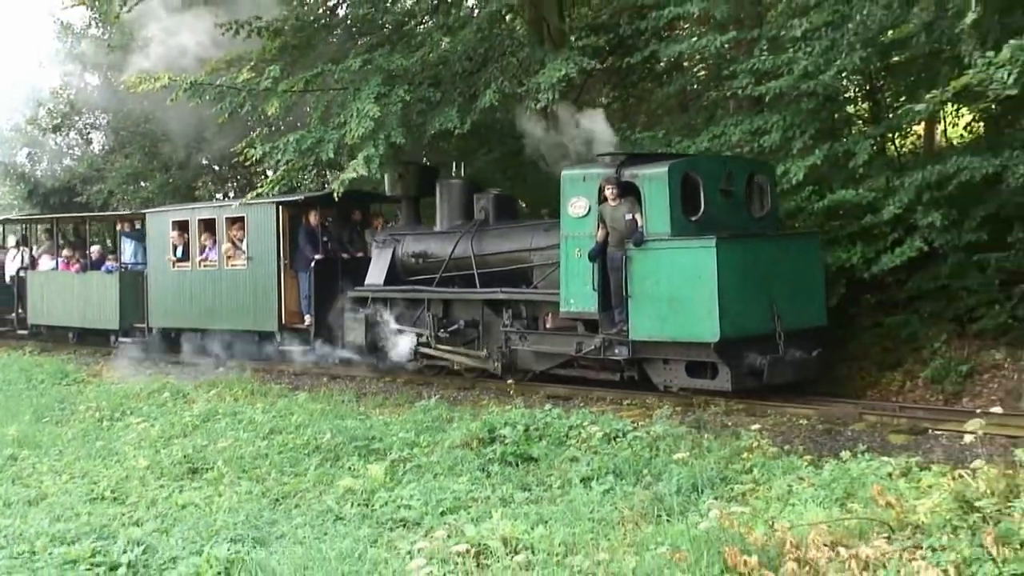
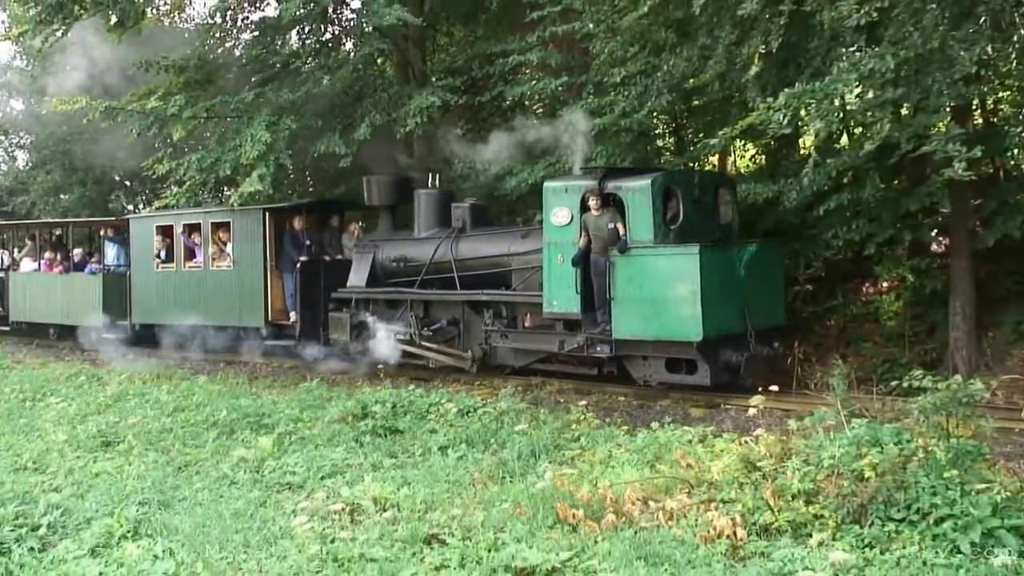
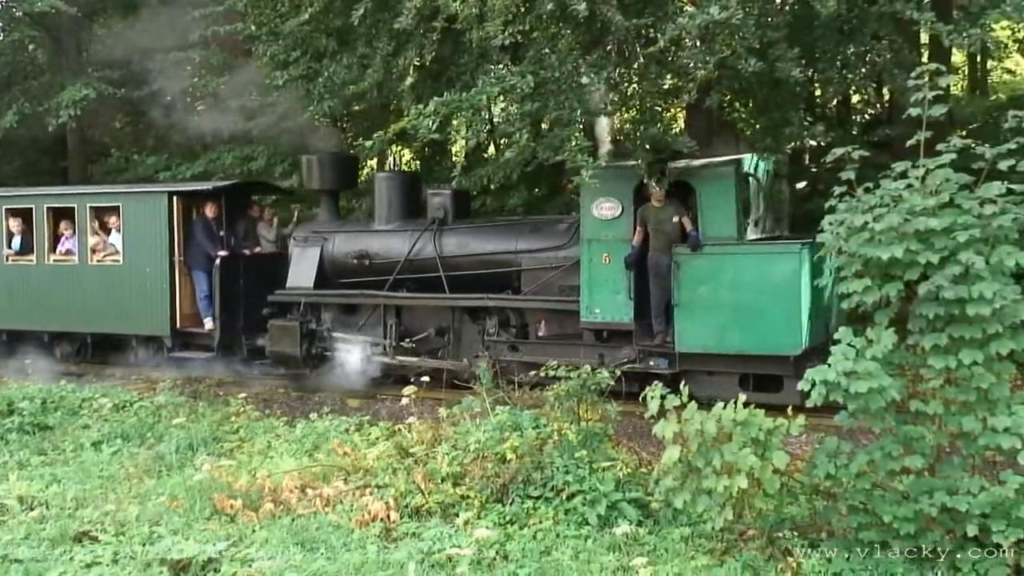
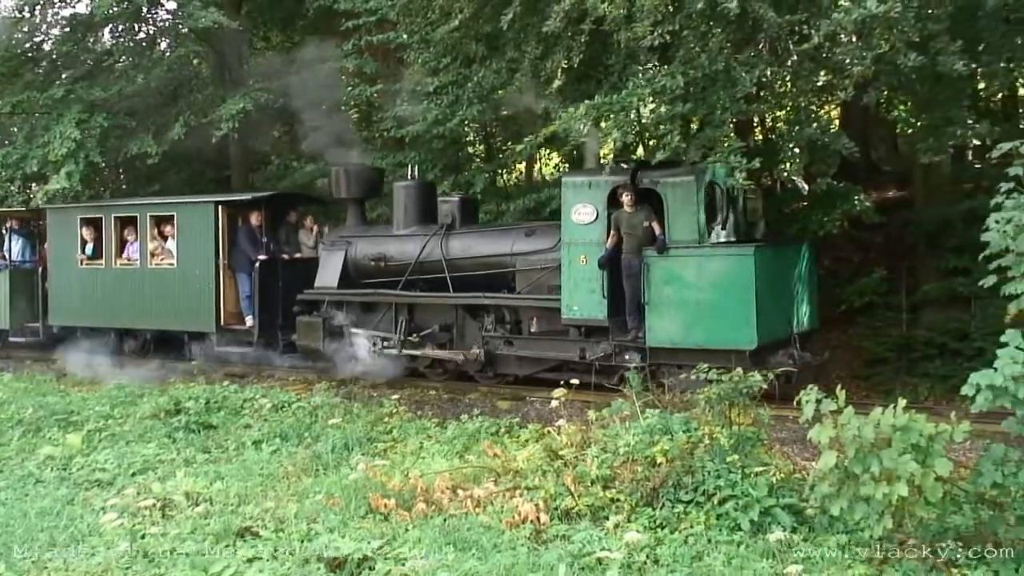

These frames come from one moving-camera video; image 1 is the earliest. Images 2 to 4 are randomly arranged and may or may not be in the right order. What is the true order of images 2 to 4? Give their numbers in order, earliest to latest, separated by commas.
2, 4, 3
